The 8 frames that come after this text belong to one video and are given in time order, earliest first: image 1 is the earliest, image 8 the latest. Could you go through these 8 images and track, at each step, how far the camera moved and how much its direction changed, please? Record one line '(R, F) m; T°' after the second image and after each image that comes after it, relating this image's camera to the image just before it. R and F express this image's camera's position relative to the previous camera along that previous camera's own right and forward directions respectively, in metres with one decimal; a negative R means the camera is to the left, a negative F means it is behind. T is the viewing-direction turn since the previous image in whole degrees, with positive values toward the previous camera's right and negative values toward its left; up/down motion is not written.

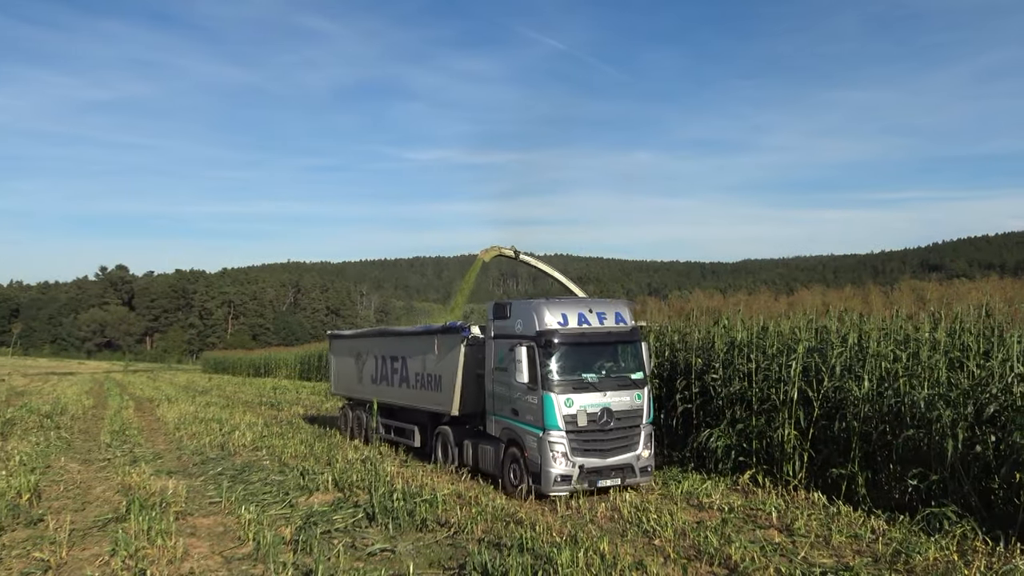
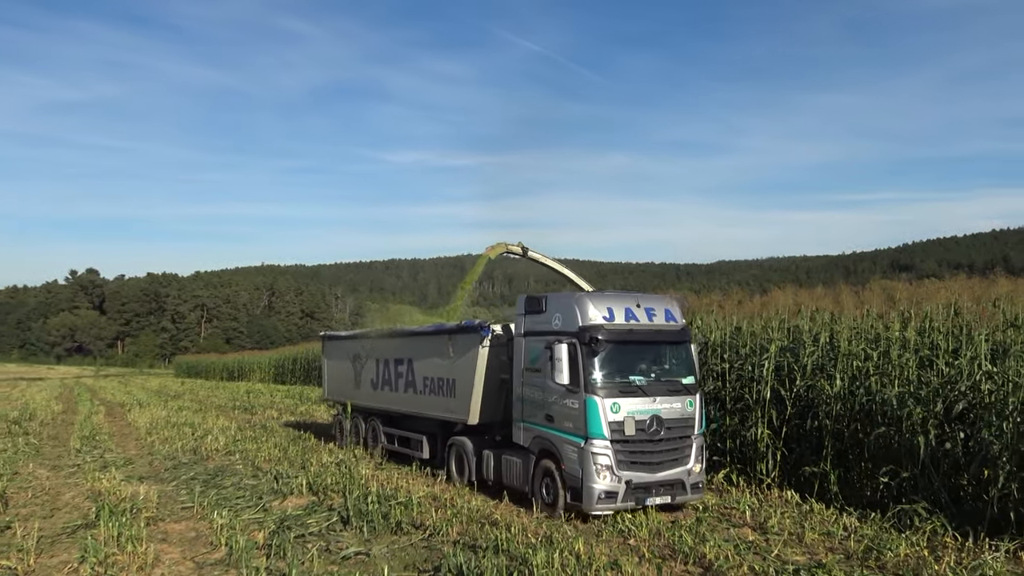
(-0.2, +0.5) m; +2°
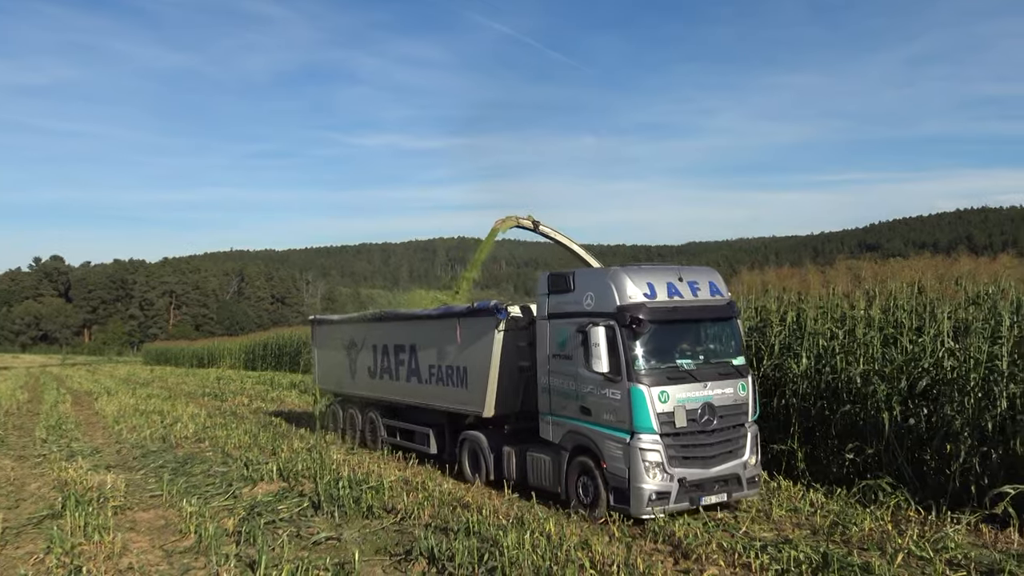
(-0.2, +0.4) m; +2°
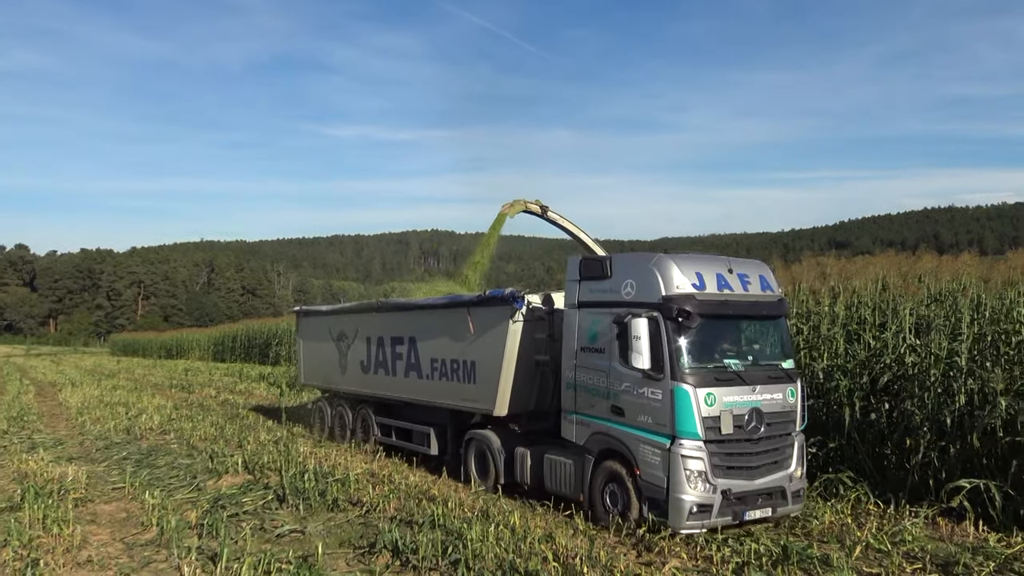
(-0.2, +0.3) m; +2°
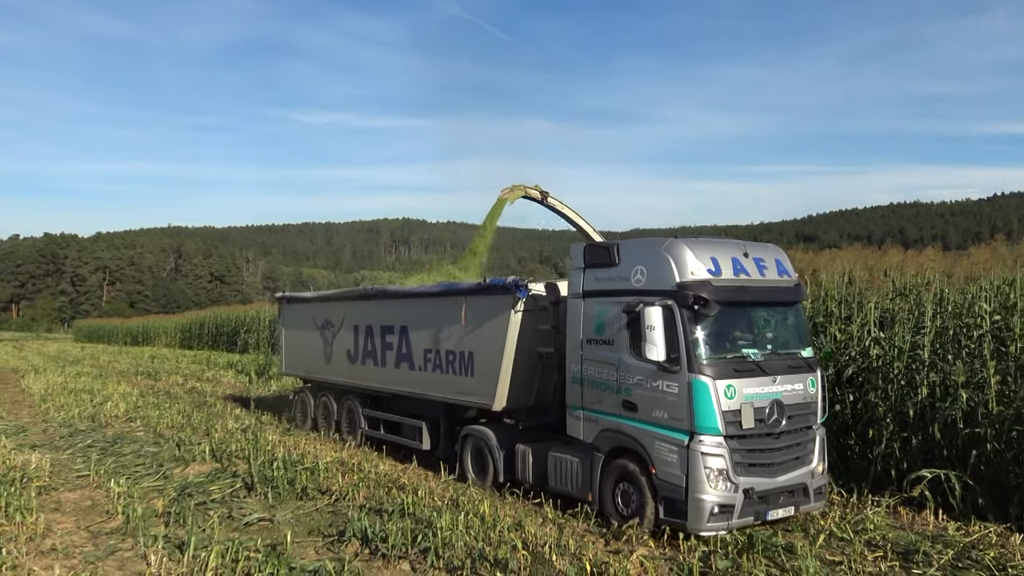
(-0.1, +0.2) m; +2°
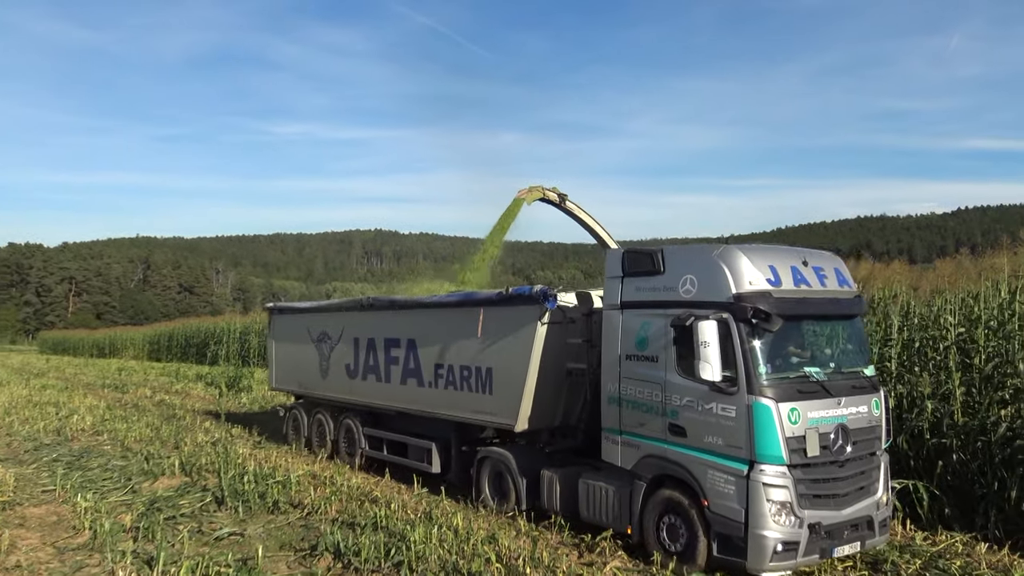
(-0.2, +0.2) m; +2°
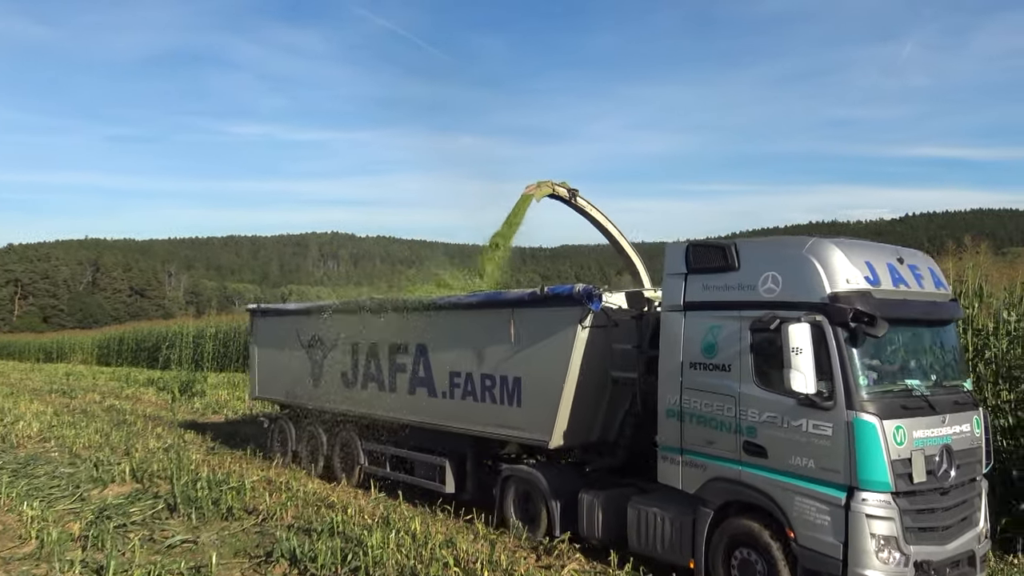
(-0.2, +0.3) m; +3°
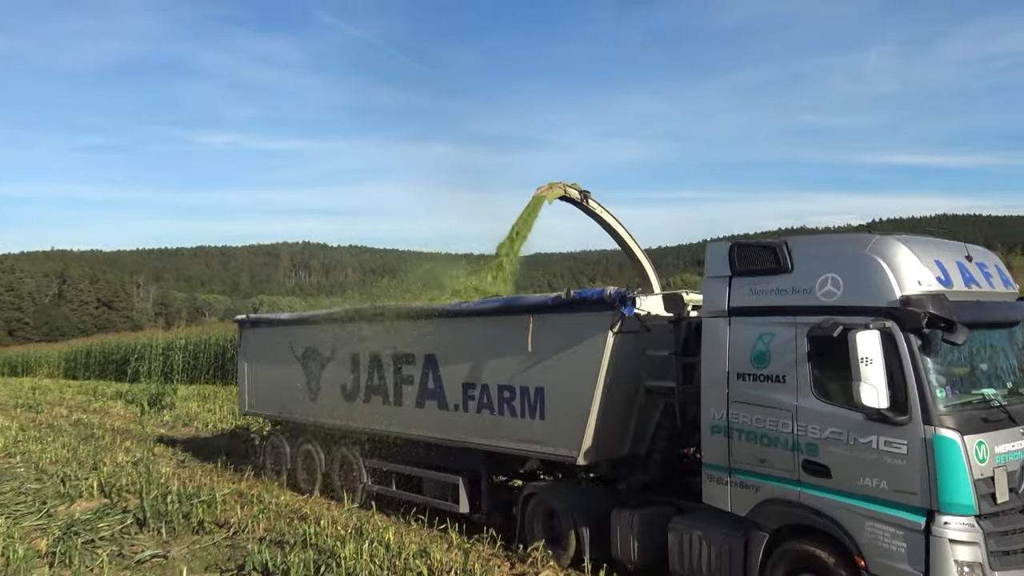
(-0.1, +0.2) m; +2°
